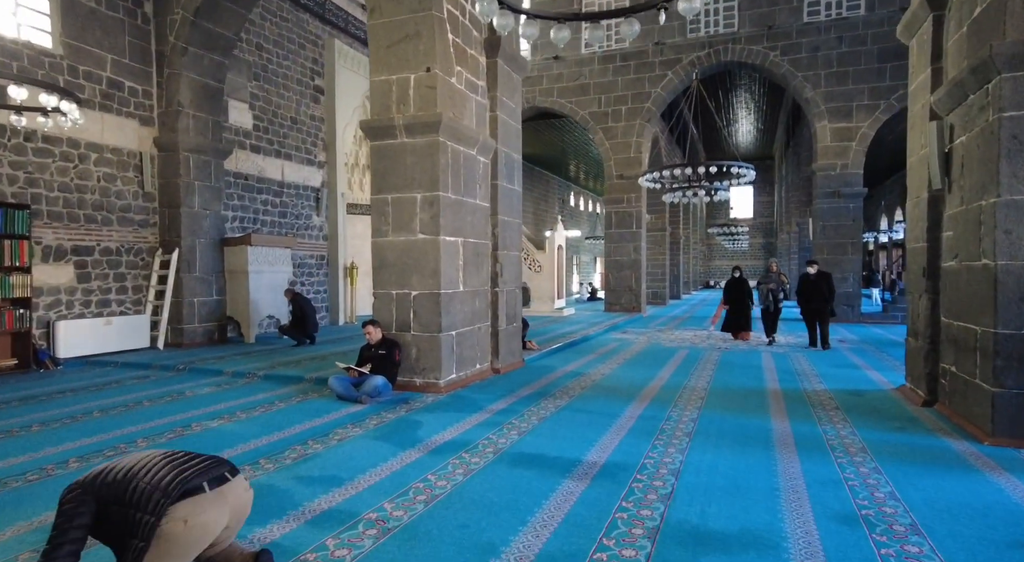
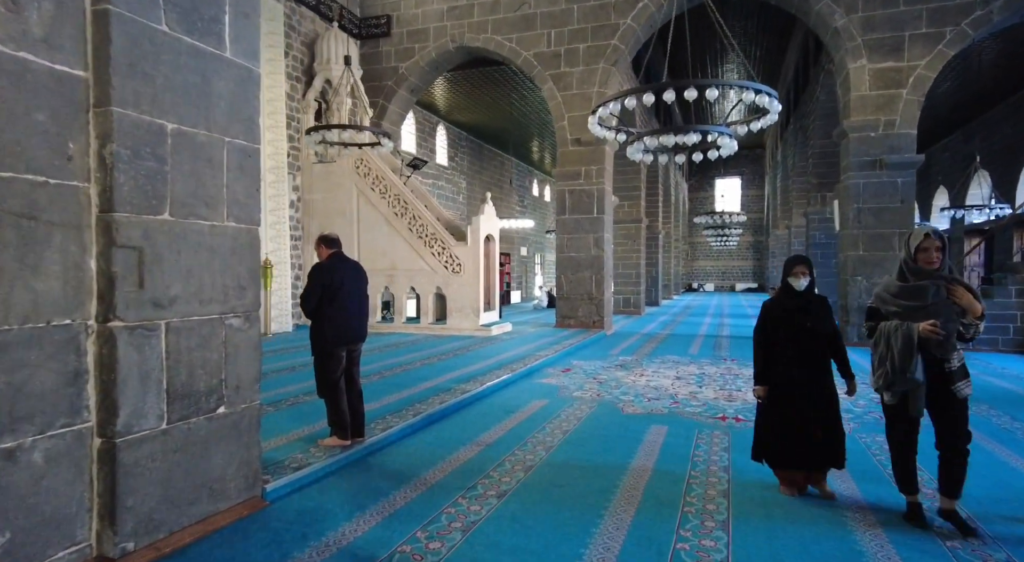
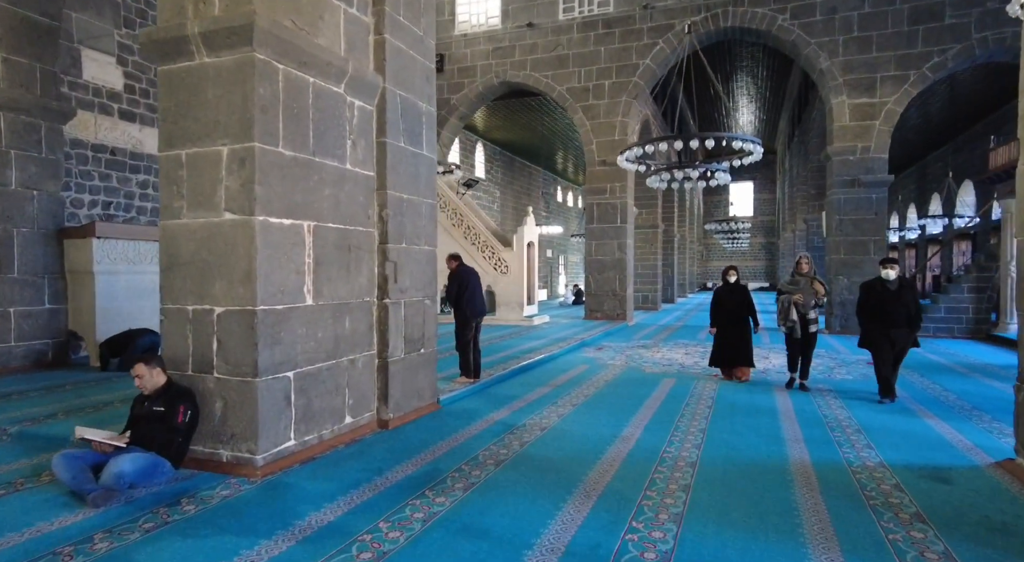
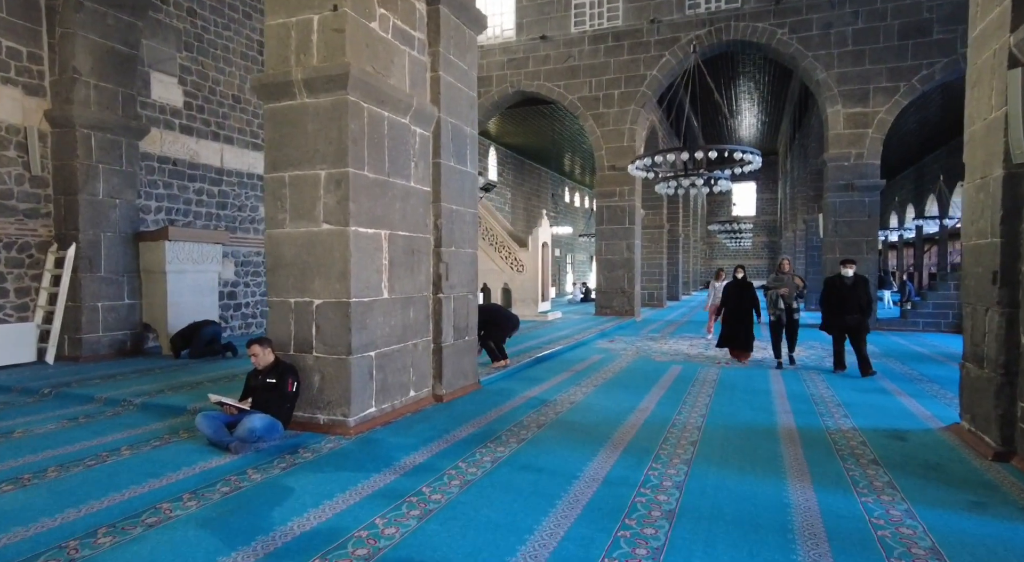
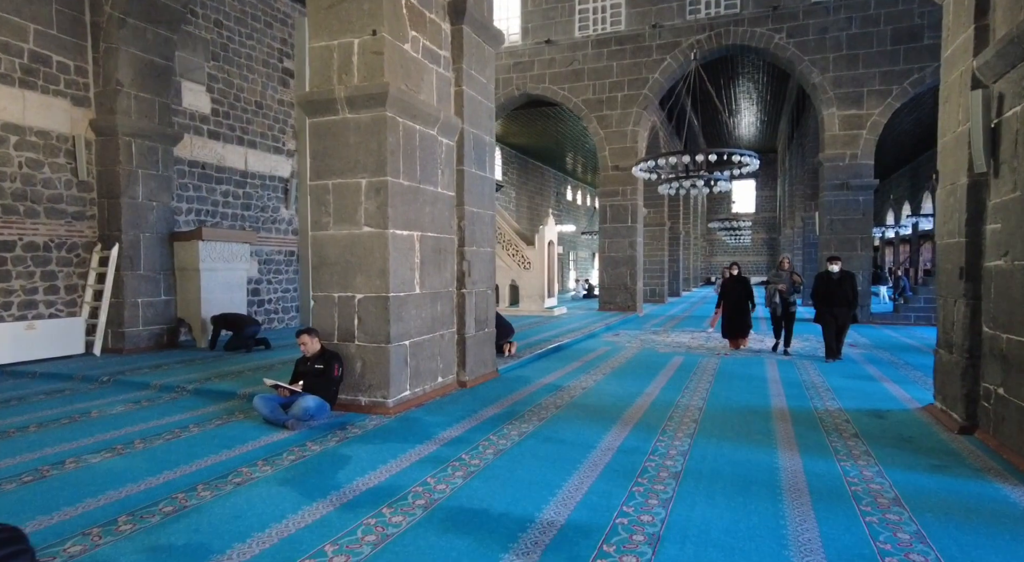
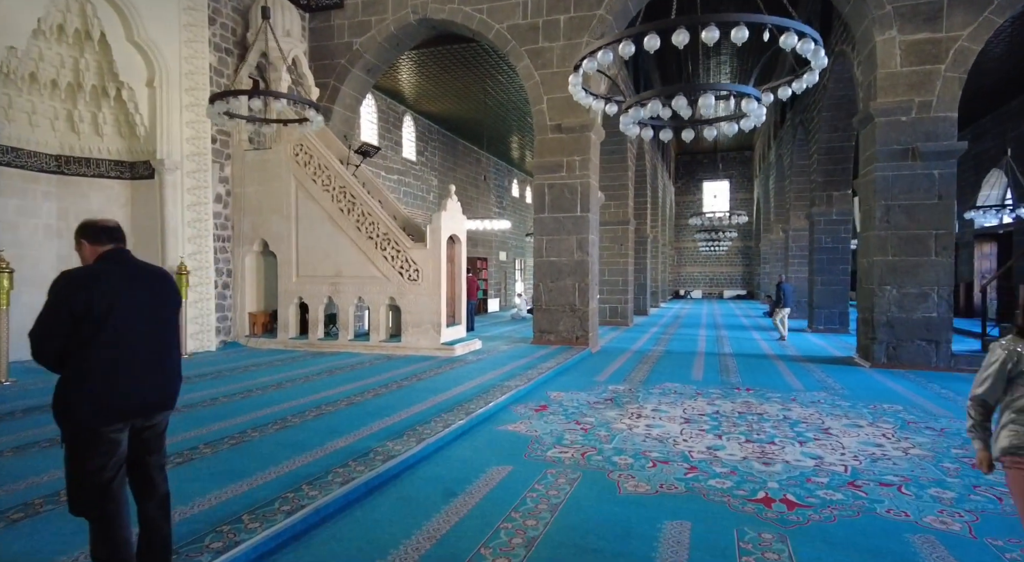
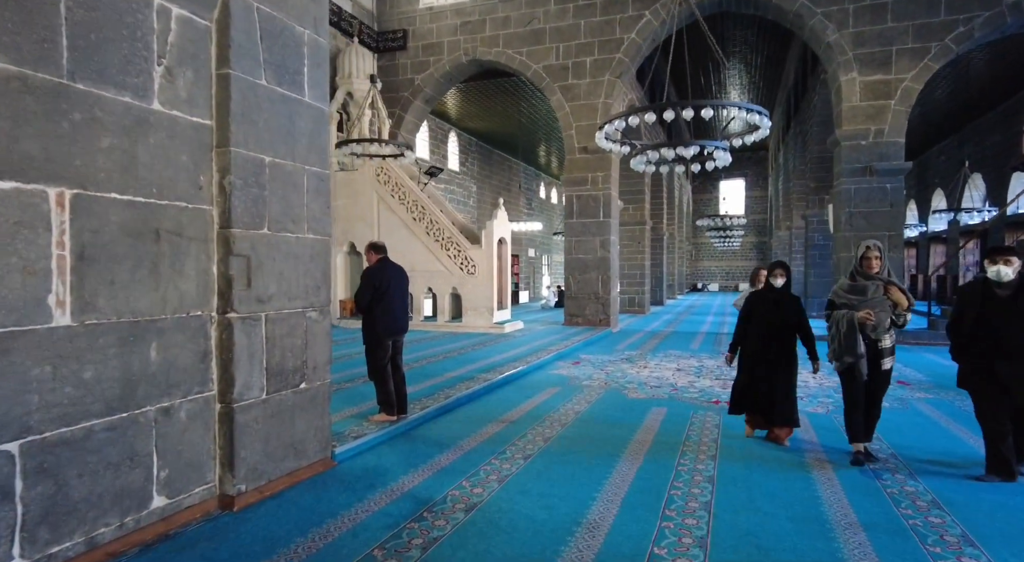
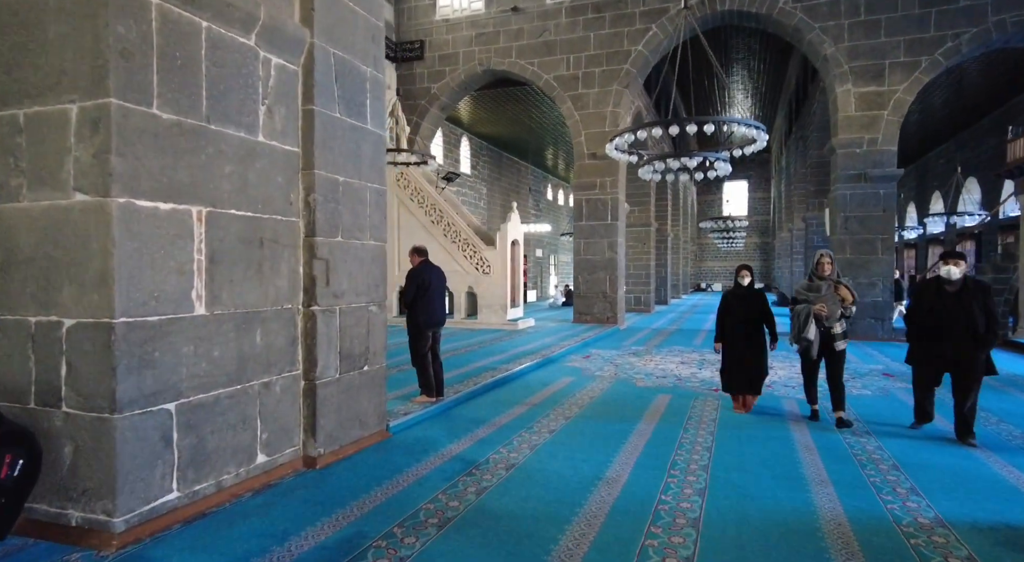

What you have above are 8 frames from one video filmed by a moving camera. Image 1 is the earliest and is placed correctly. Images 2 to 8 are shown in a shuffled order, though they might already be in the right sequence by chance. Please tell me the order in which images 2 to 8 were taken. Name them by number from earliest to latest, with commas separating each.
5, 4, 3, 8, 7, 2, 6
